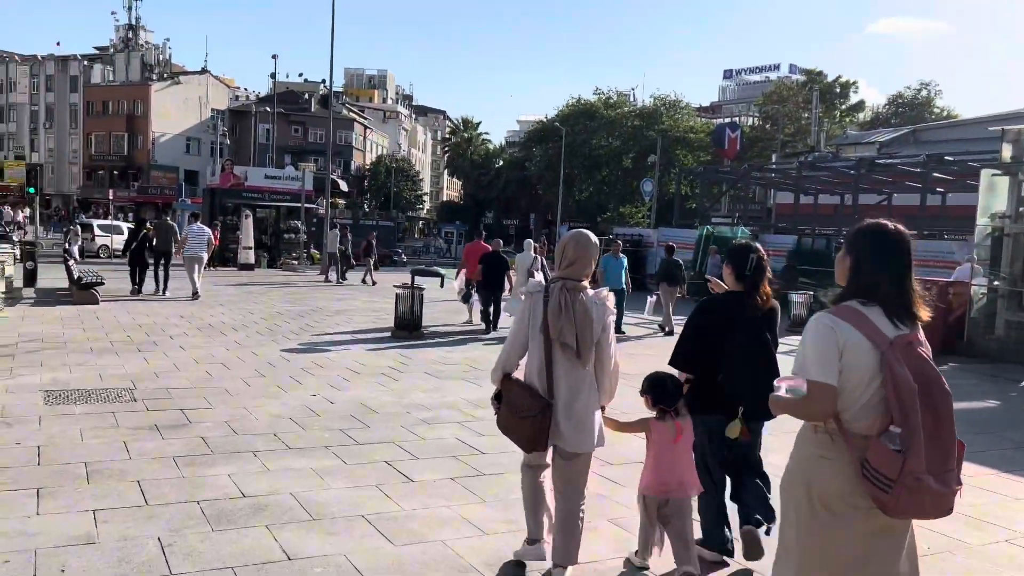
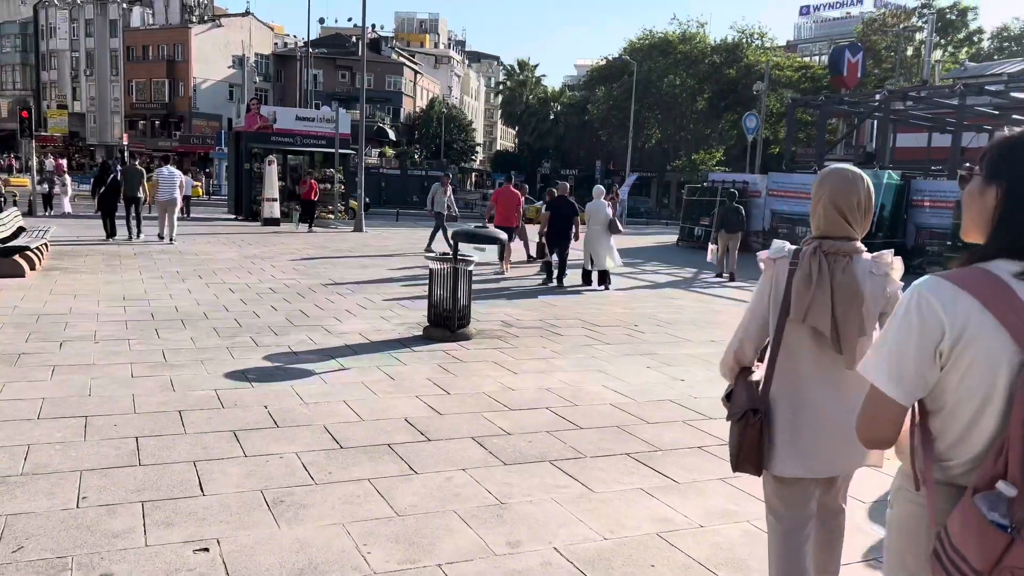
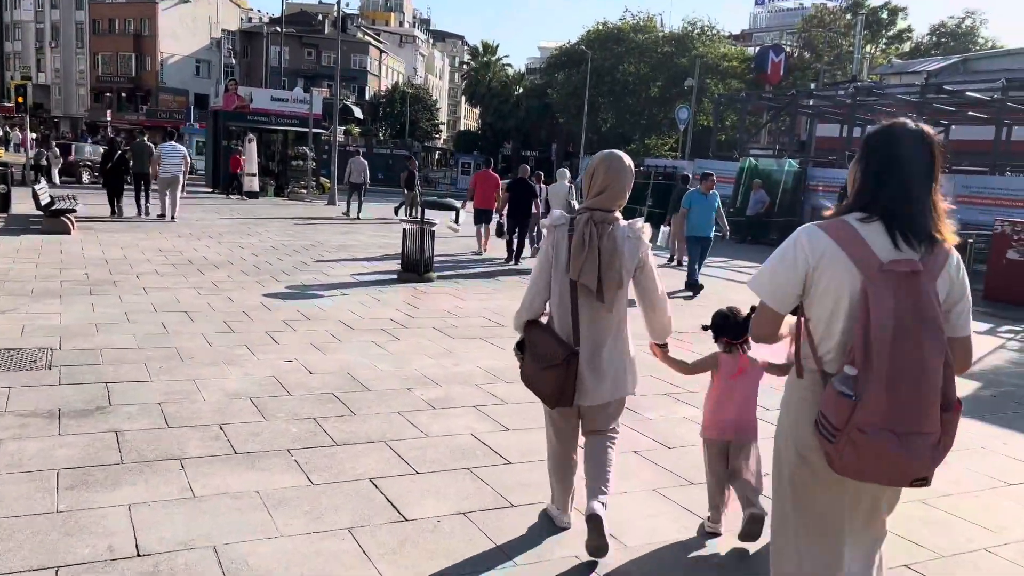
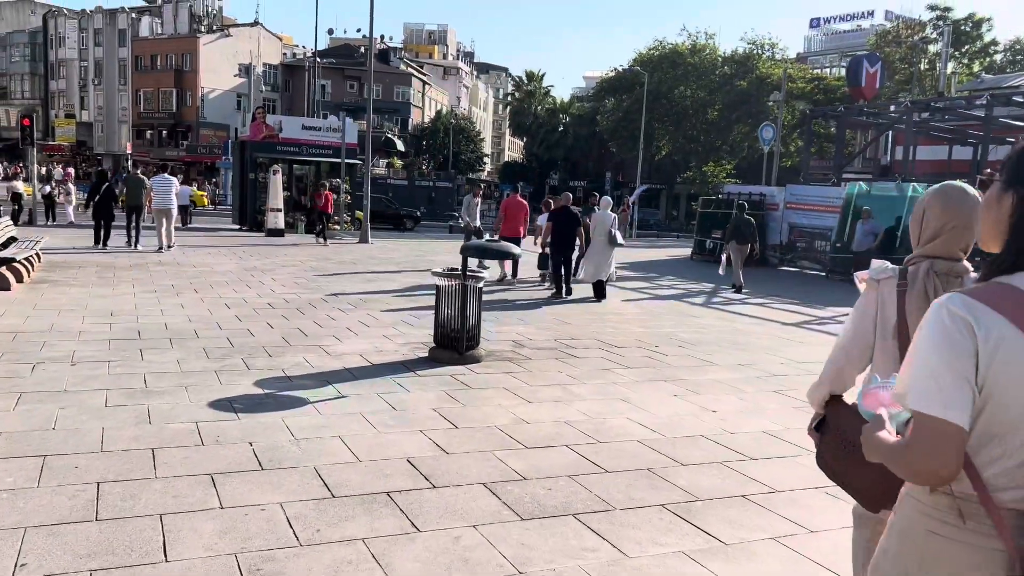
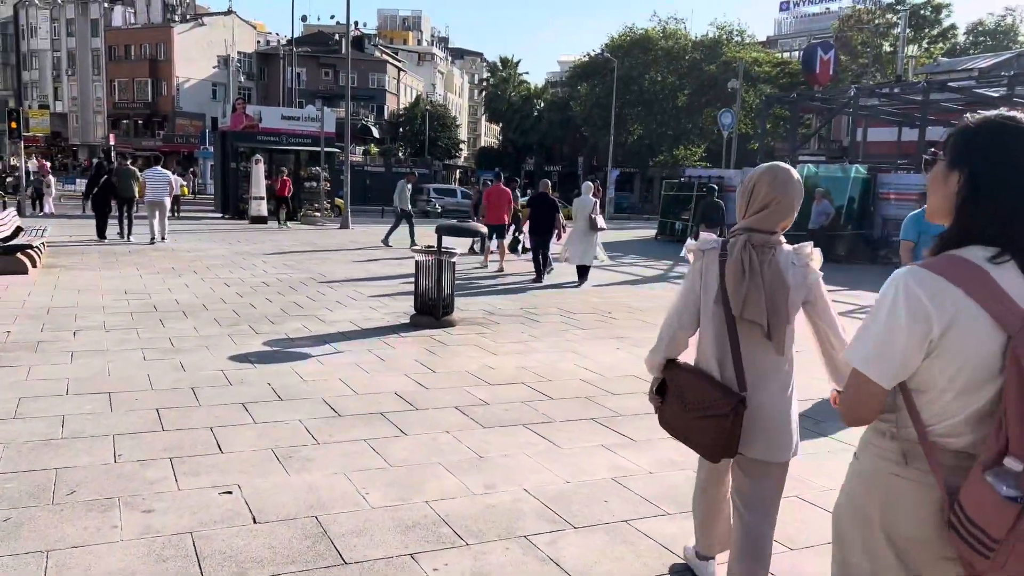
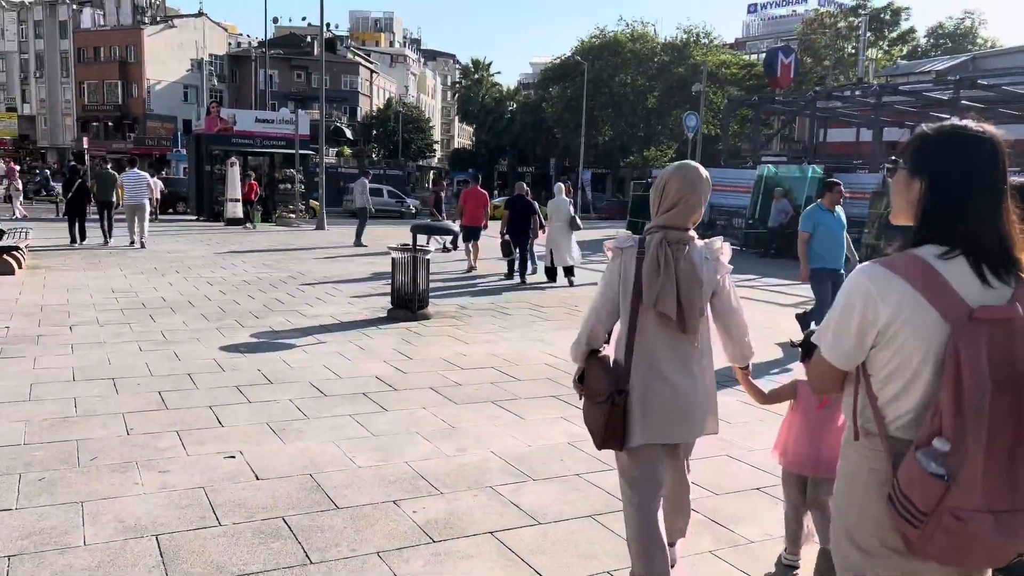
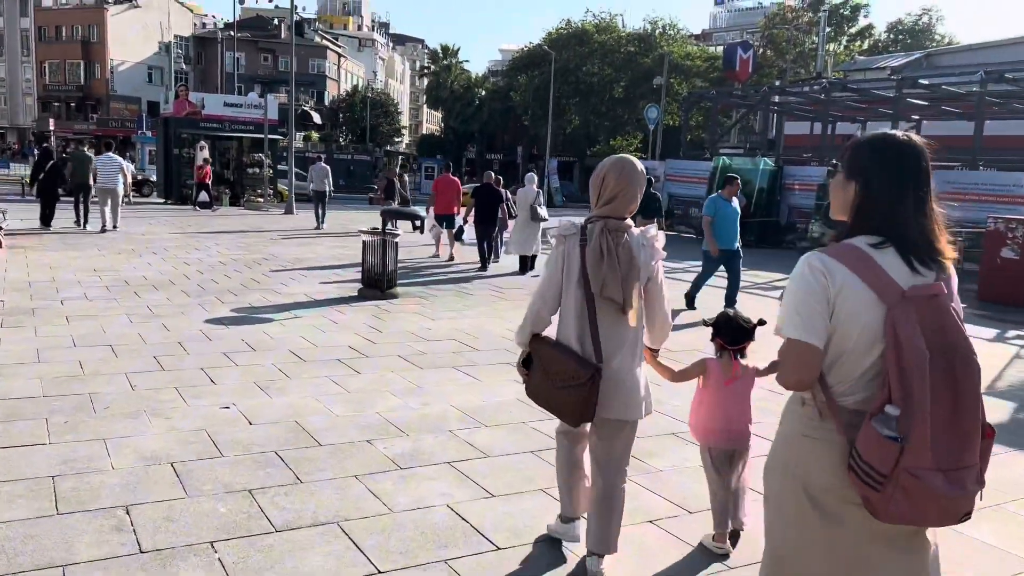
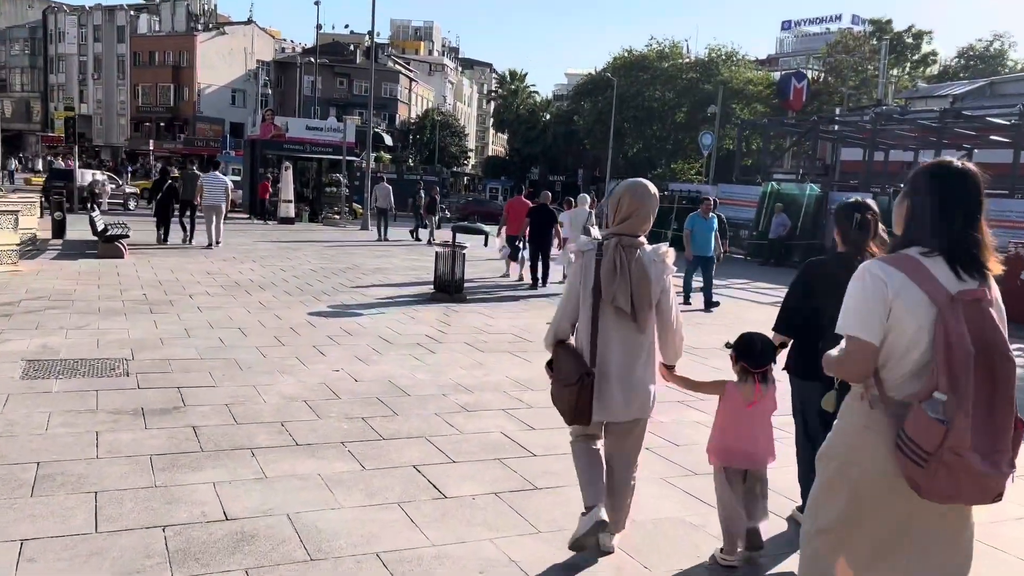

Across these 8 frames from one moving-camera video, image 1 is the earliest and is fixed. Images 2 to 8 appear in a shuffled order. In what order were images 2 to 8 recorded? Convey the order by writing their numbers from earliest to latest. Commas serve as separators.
8, 3, 7, 6, 5, 2, 4
